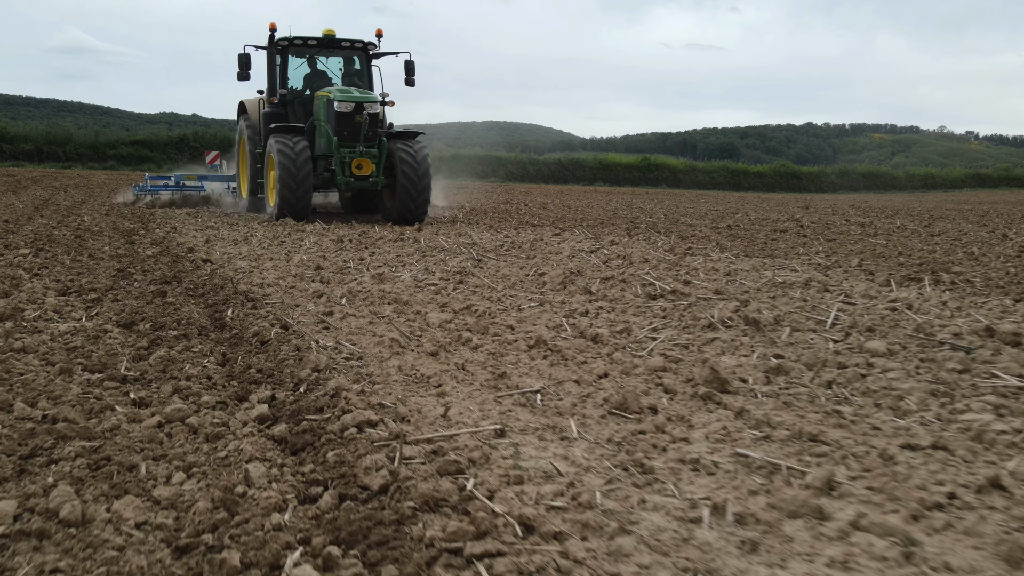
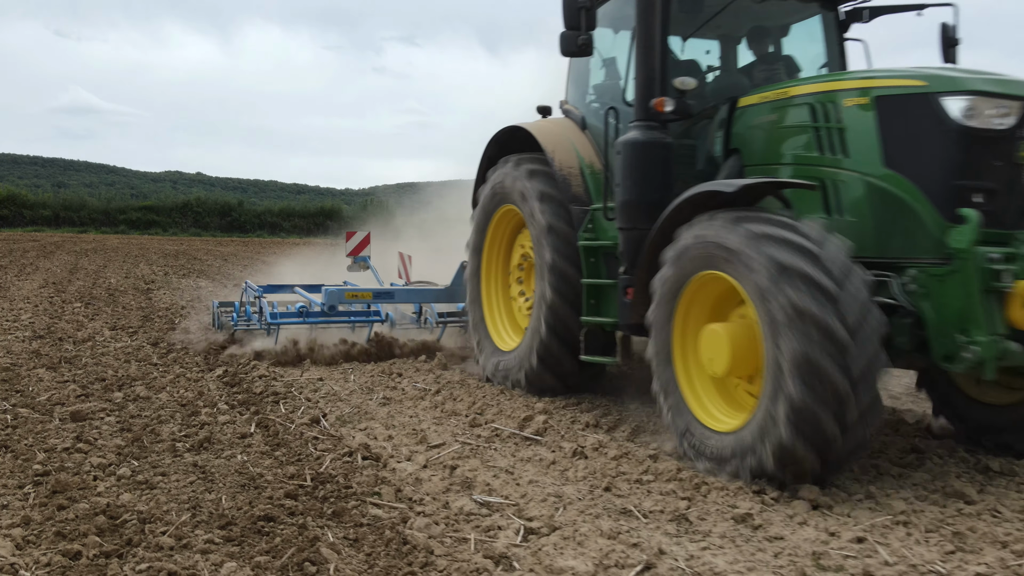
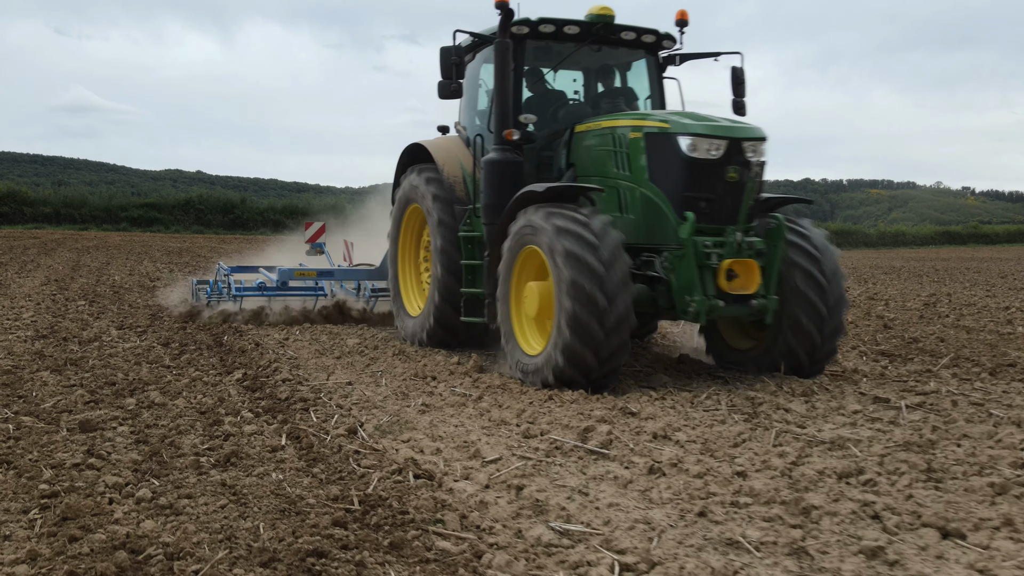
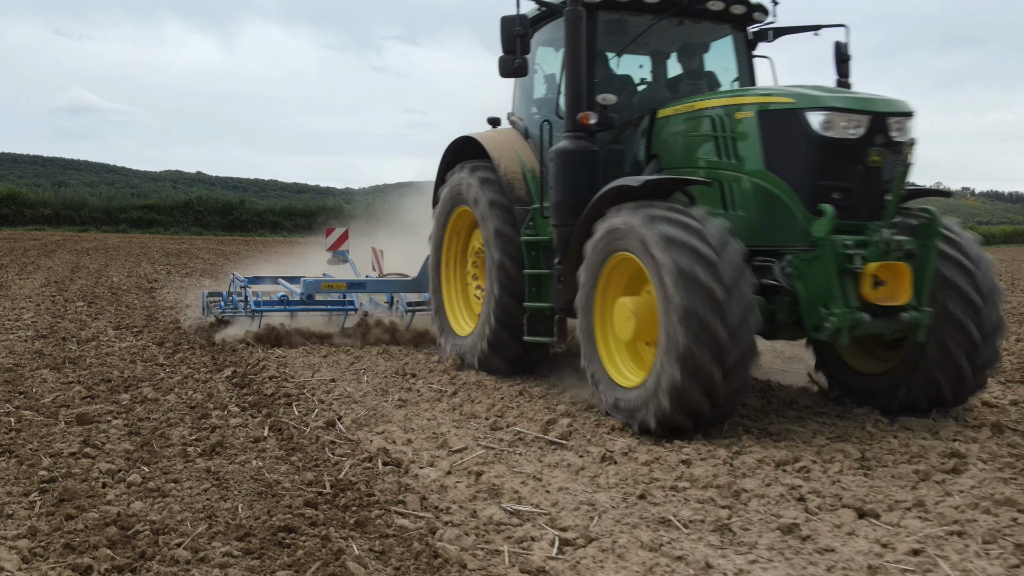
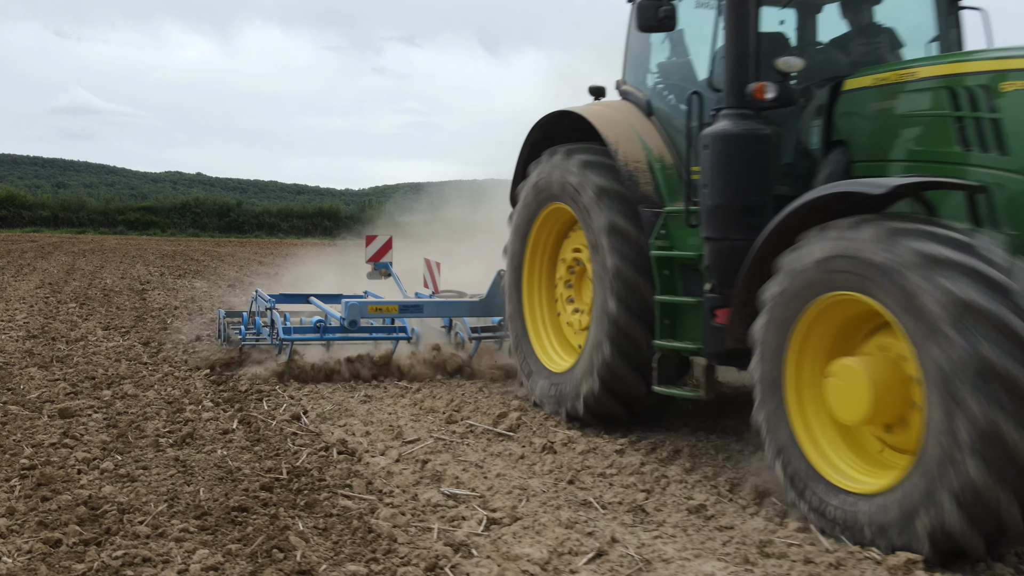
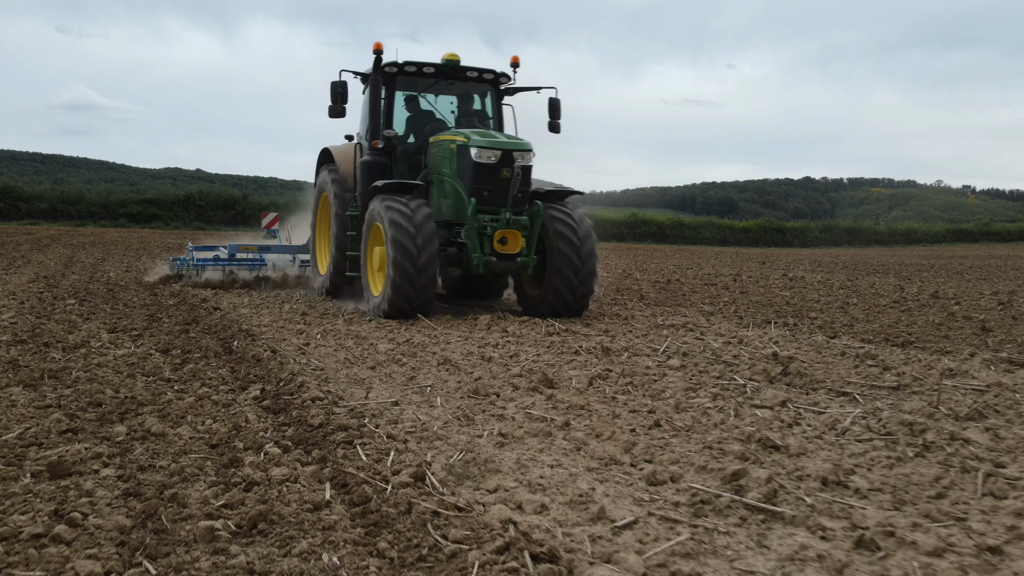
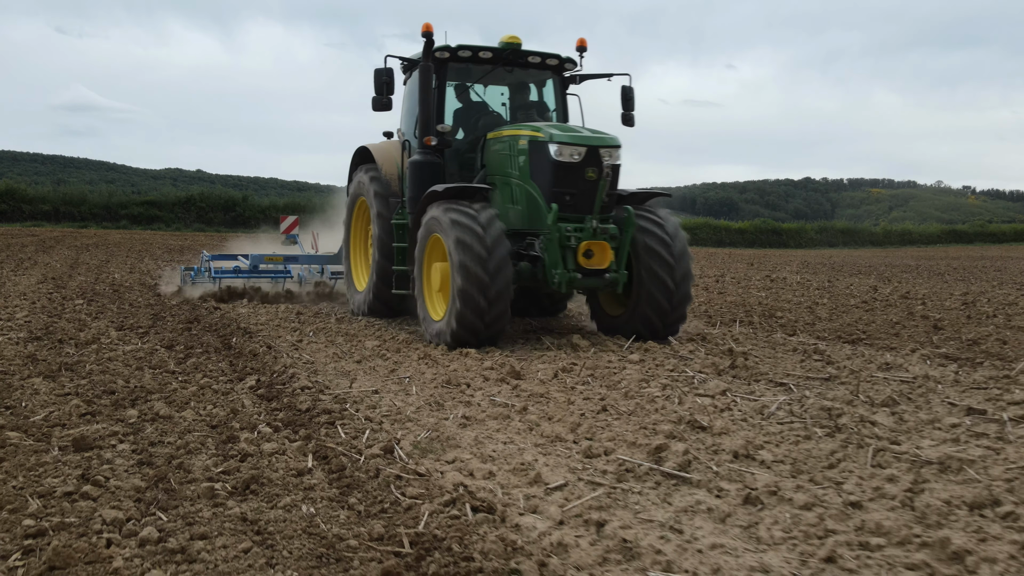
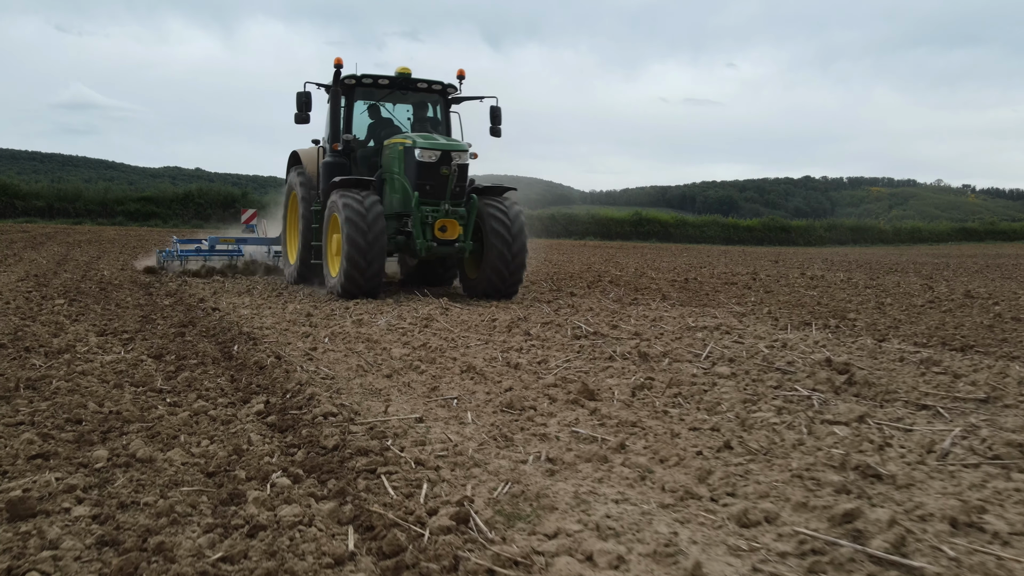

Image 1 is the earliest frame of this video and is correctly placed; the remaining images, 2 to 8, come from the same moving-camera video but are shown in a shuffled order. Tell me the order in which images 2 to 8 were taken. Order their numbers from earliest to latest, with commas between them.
8, 6, 7, 3, 4, 2, 5
